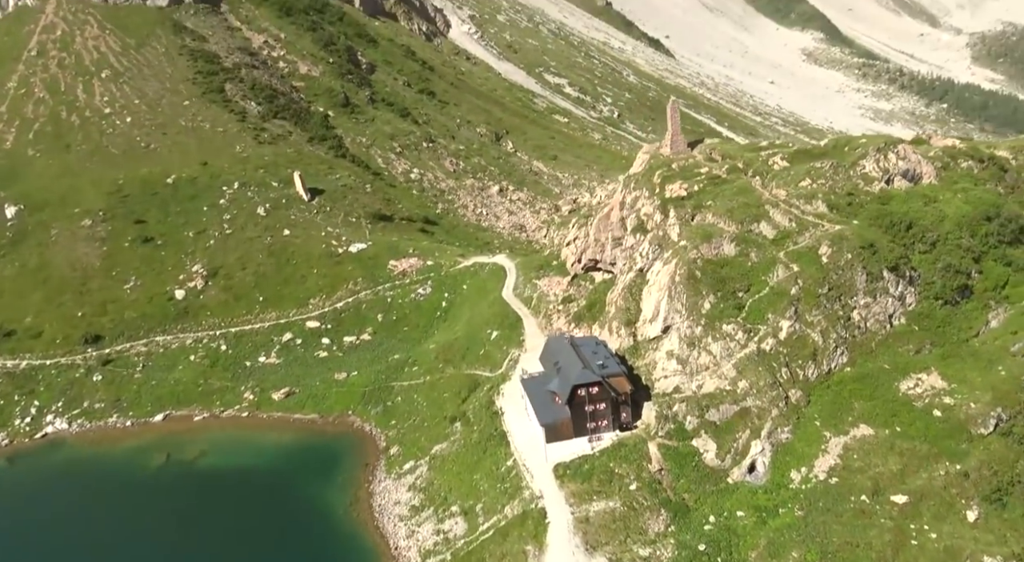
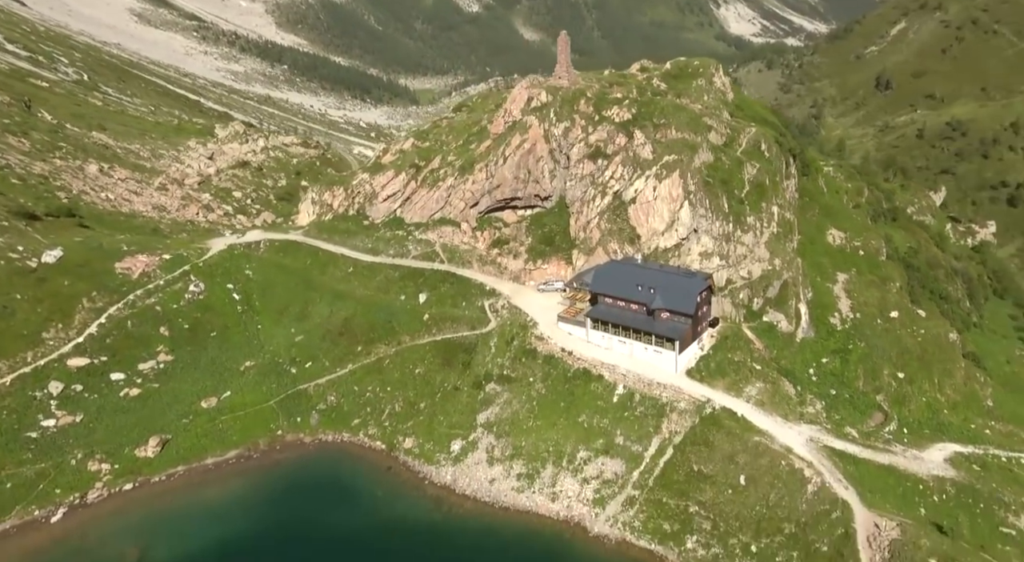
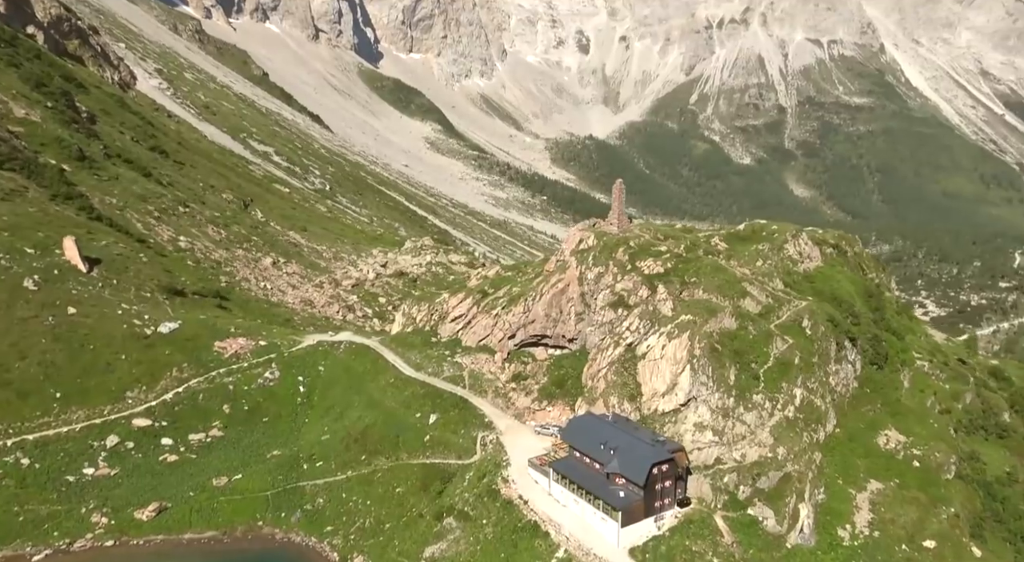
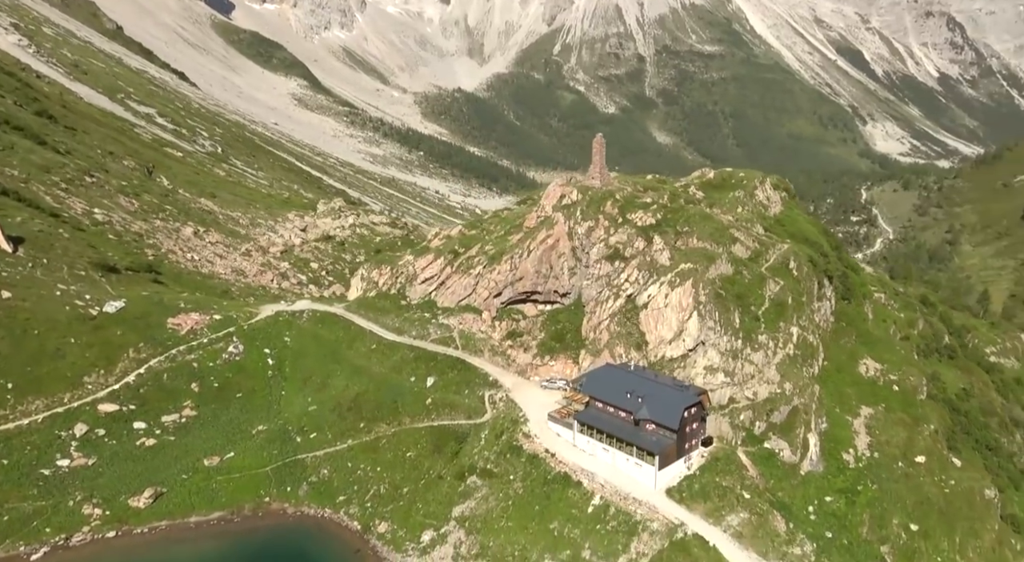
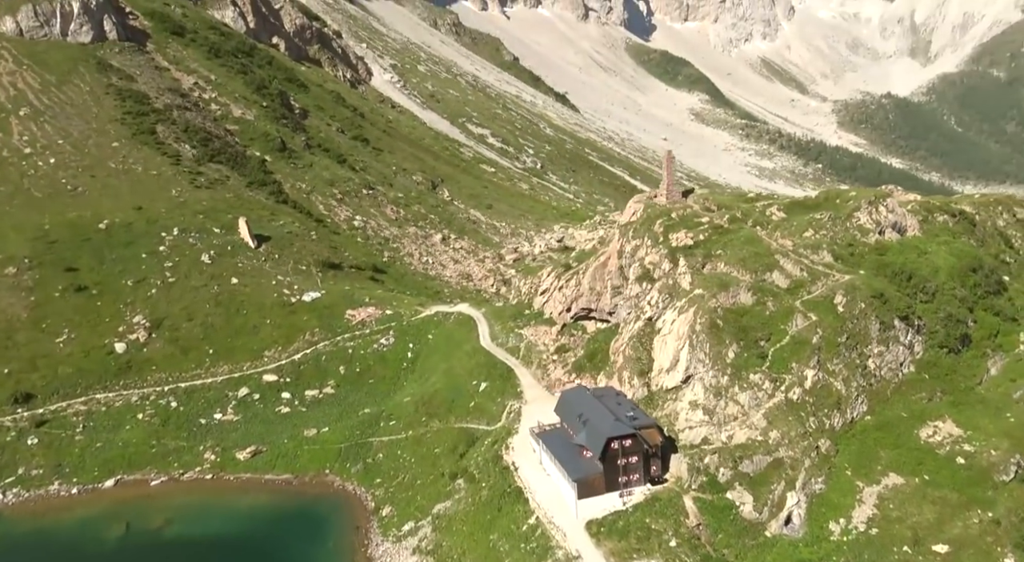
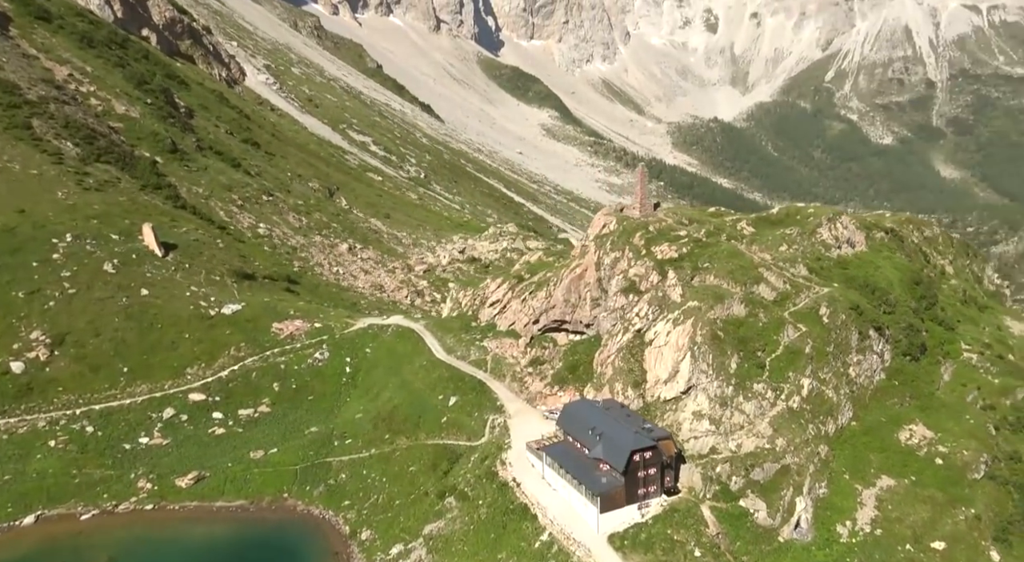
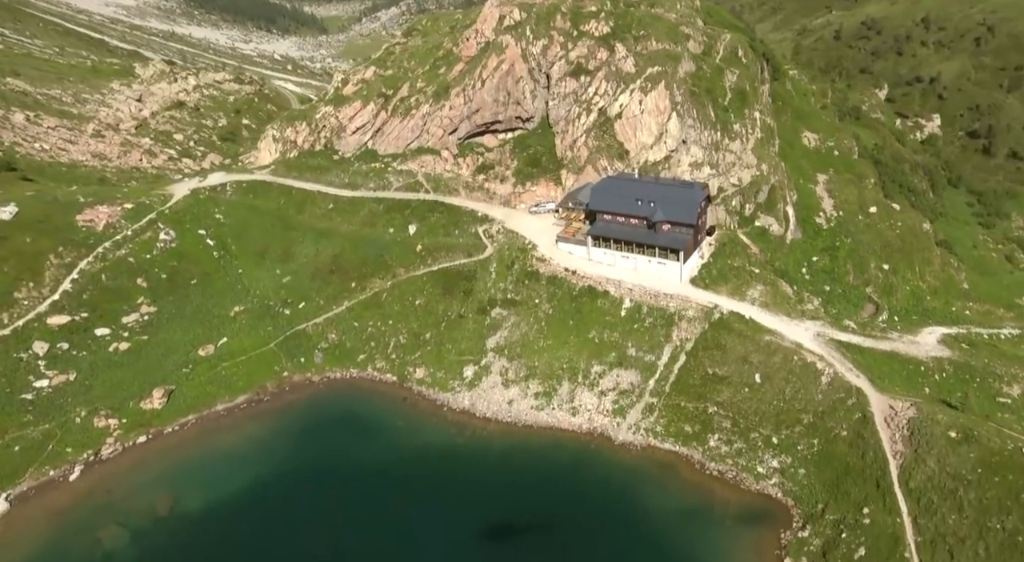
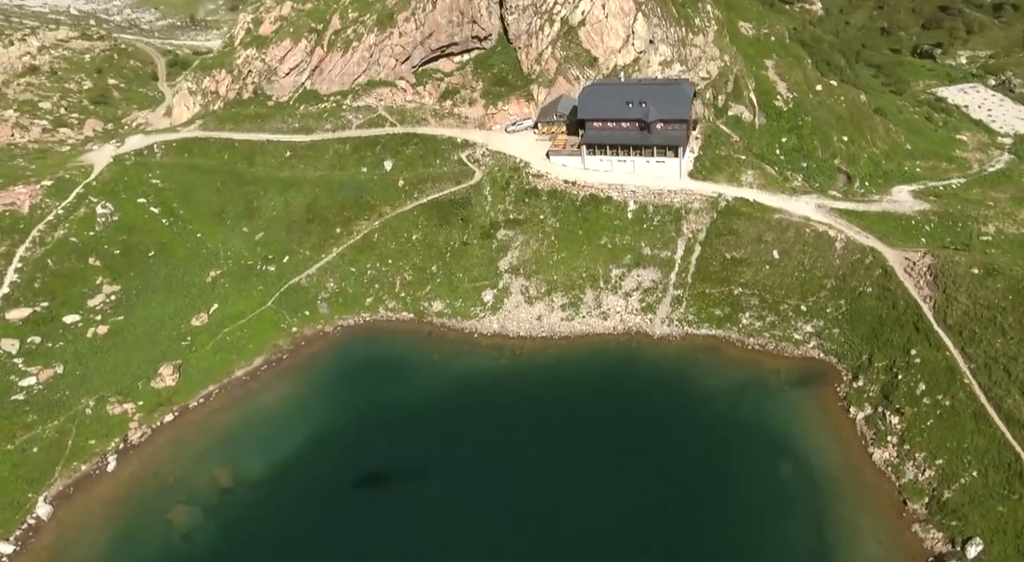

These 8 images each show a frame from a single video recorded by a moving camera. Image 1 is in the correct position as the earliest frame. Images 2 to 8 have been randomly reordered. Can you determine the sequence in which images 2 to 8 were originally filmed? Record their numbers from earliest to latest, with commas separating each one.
5, 6, 3, 4, 2, 7, 8
